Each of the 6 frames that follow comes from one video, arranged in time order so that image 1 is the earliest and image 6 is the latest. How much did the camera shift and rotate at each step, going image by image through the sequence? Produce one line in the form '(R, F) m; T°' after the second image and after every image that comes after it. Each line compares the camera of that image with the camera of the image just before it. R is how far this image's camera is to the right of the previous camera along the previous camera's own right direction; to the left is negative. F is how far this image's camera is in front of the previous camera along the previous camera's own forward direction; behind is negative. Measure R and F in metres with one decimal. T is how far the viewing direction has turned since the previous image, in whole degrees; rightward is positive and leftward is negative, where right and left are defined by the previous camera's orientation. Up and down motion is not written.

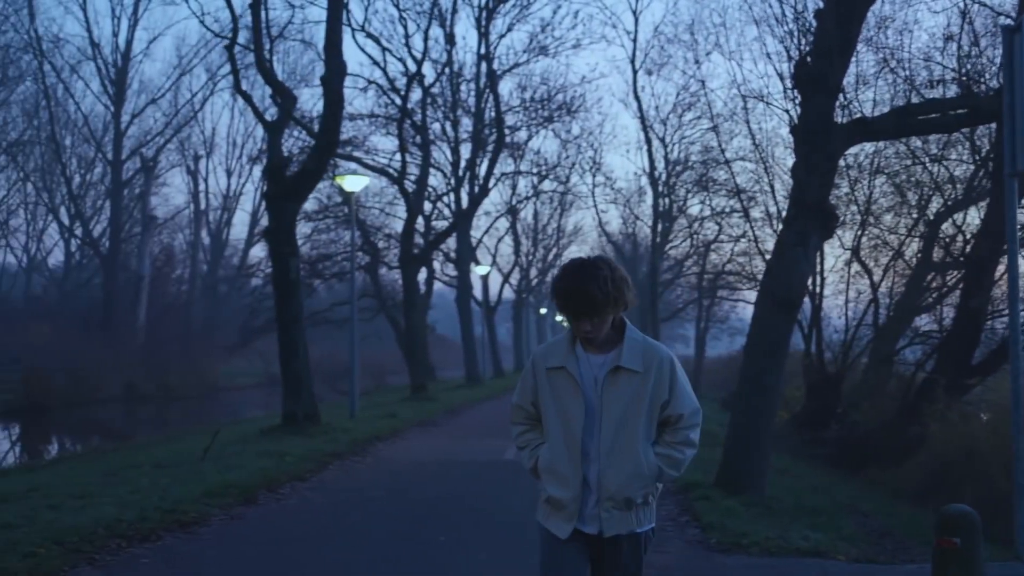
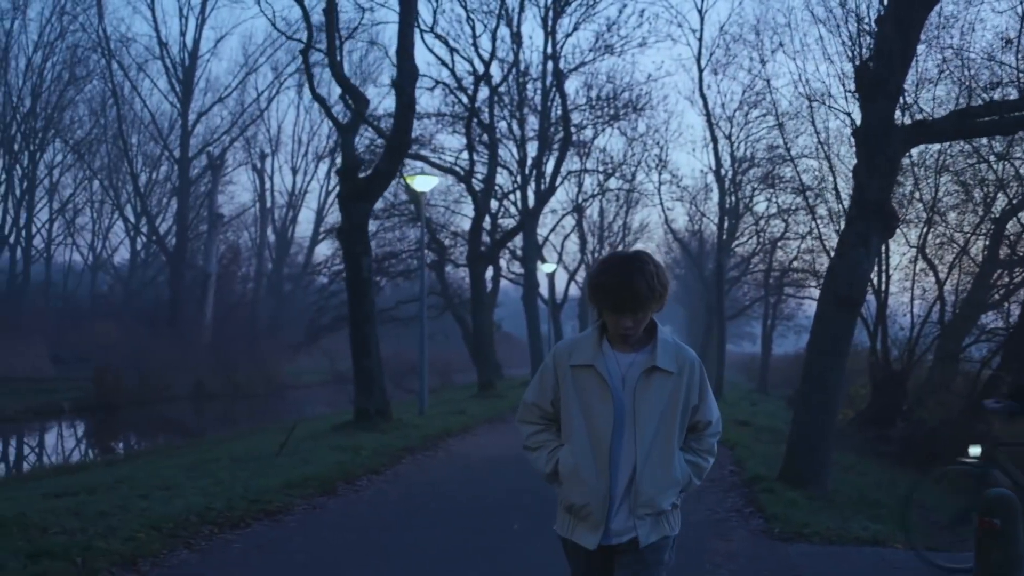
(0.0, -0.5) m; -3°
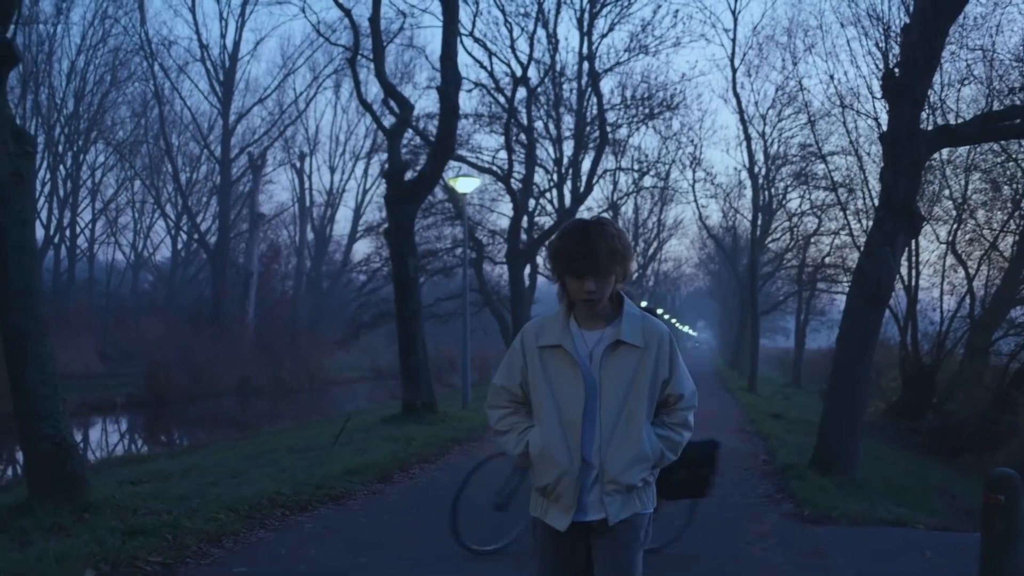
(-0.1, -0.7) m; -2°
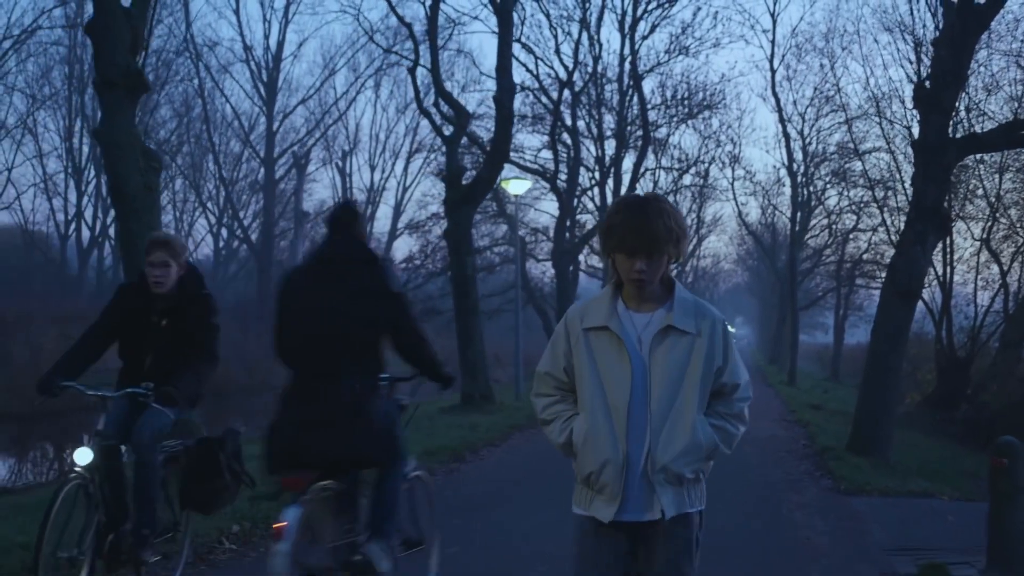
(-0.3, -1.1) m; -2°
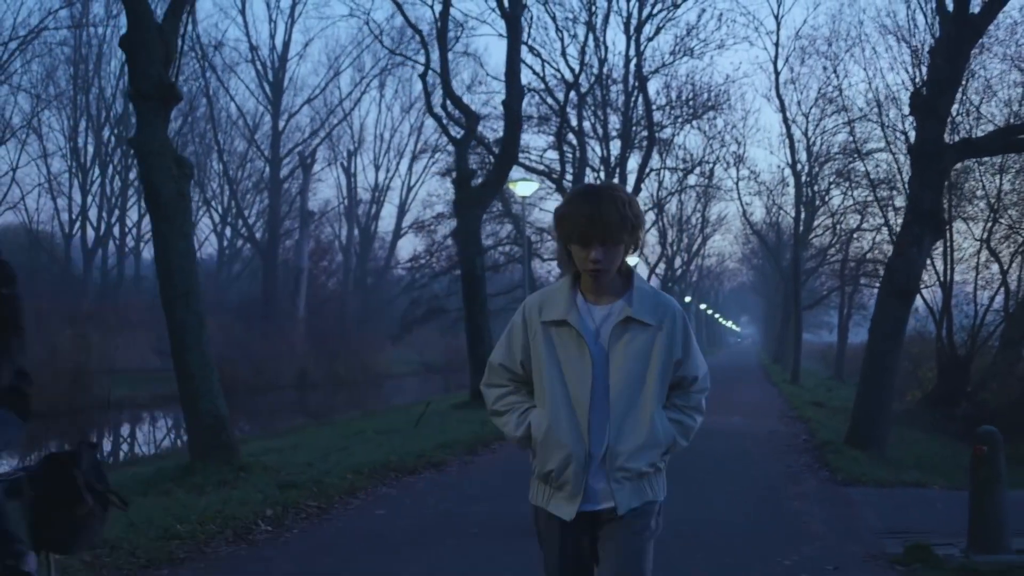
(-0.1, -0.5) m; 0°
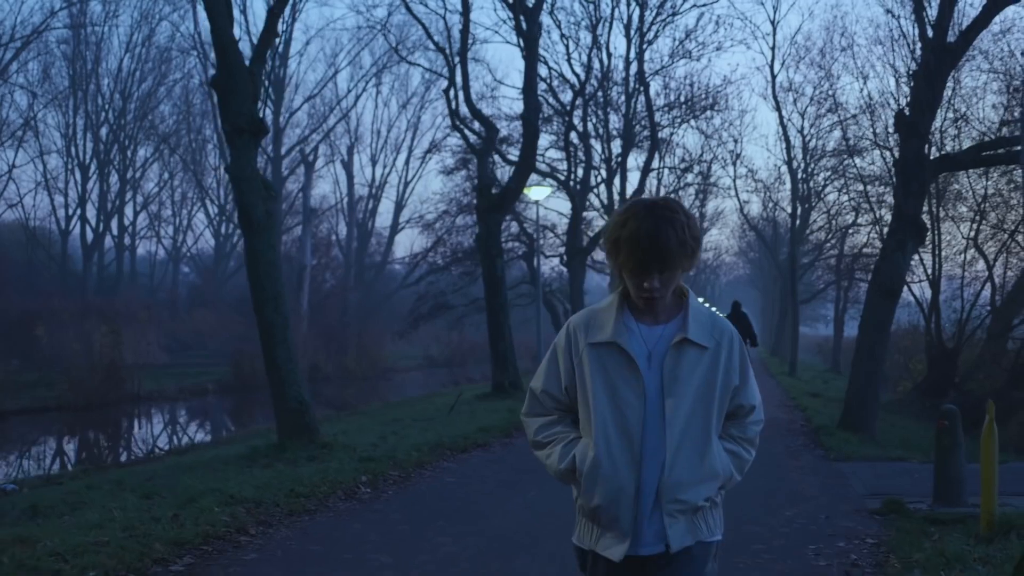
(-0.4, -1.6) m; 0°
